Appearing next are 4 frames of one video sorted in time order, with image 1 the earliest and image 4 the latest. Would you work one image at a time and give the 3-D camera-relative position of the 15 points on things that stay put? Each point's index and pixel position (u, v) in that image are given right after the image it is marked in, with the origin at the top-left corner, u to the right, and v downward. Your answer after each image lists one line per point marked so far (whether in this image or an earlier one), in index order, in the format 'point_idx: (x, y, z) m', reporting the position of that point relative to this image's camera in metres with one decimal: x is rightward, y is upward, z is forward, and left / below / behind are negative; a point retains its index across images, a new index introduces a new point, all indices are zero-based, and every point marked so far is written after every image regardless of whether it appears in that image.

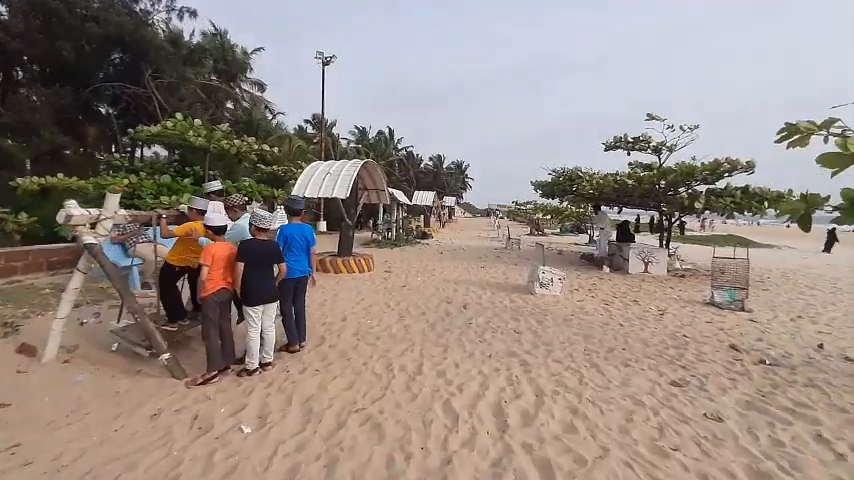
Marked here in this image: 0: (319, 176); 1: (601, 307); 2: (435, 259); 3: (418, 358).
0: (-2.8, +1.6, +10.7) m
1: (+3.5, -1.4, +8.4) m
2: (+0.3, -0.7, +15.1) m
3: (-0.1, -1.5, +5.3) m
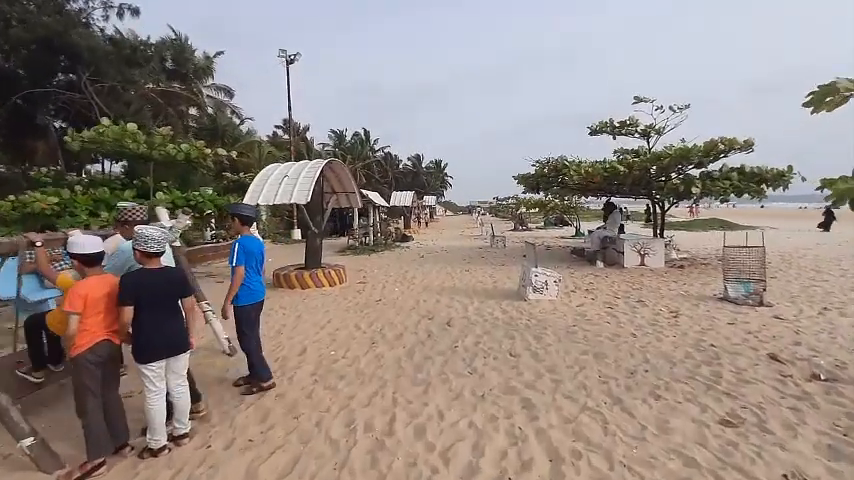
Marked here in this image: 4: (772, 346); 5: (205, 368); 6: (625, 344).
0: (-3.4, +1.3, +9.4) m
1: (+3.1, -1.3, +7.3) m
2: (-0.4, -0.8, +13.9) m
3: (-0.4, -1.6, +4.1) m
4: (+4.6, -1.4, +5.5) m
5: (-2.9, -1.7, +5.4) m
6: (+2.7, -1.4, +5.6) m
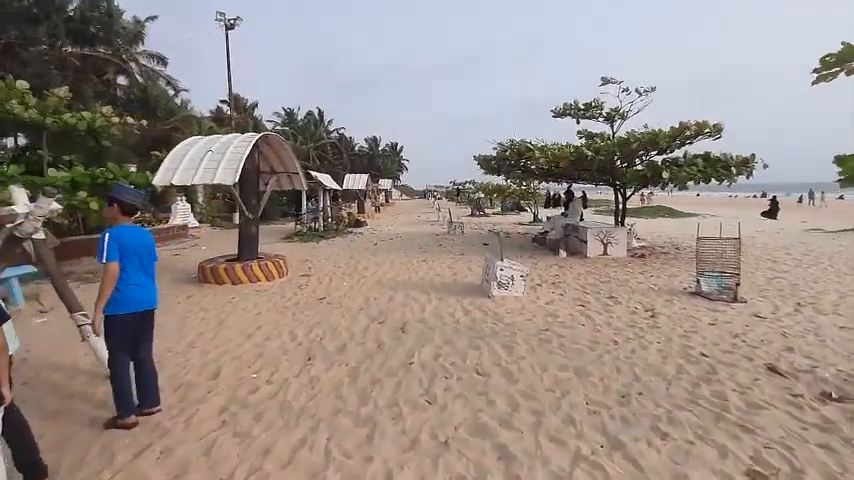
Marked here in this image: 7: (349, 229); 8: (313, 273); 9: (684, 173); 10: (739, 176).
0: (-4.3, +1.6, +7.8) m
1: (+2.4, -1.1, +6.6) m
2: (-1.8, -0.4, +12.7) m
3: (-0.8, -1.6, +3.0) m
4: (+4.0, -1.3, +4.9) m
5: (-3.4, -1.6, +4.1) m
6: (+2.1, -1.3, +4.8) m
7: (-3.6, +0.5, +19.6) m
8: (-2.7, -0.8, +10.0) m
9: (+6.7, +1.7, +11.0) m
10: (+8.2, +1.7, +11.0) m
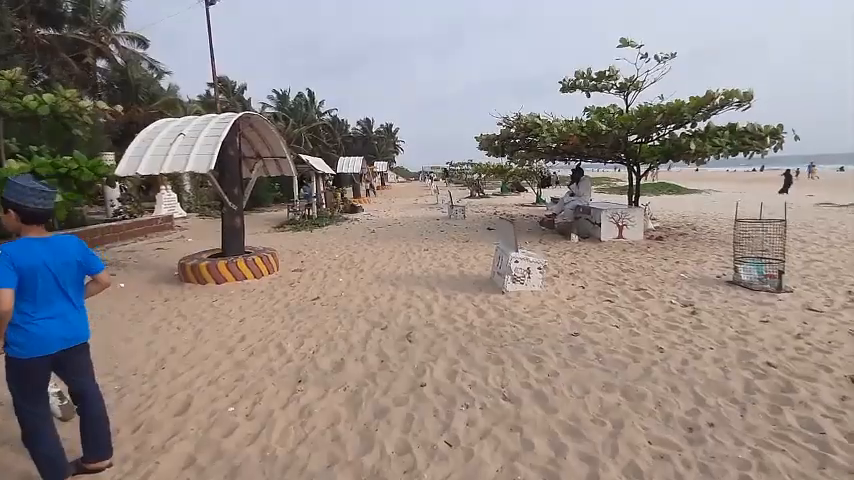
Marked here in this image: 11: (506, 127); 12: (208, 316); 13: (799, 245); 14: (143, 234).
0: (-4.3, +1.6, +6.9) m
1: (+2.5, -1.0, +5.8) m
2: (-1.8, -0.1, +11.8) m
3: (-0.6, -1.6, +2.2) m
4: (+4.1, -1.2, +4.2) m
5: (-3.3, -1.7, +3.3) m
6: (+2.2, -1.2, +4.0) m
7: (-3.7, +1.1, +18.7) m
8: (-2.6, -0.6, +9.1) m
9: (+6.7, +2.2, +10.1) m
10: (+8.2, +2.2, +10.2) m
11: (+2.4, +3.4, +12.7) m
12: (-3.2, -1.1, +6.1) m
13: (+9.0, -0.1, +10.1) m
14: (-9.6, +0.2, +14.3) m
